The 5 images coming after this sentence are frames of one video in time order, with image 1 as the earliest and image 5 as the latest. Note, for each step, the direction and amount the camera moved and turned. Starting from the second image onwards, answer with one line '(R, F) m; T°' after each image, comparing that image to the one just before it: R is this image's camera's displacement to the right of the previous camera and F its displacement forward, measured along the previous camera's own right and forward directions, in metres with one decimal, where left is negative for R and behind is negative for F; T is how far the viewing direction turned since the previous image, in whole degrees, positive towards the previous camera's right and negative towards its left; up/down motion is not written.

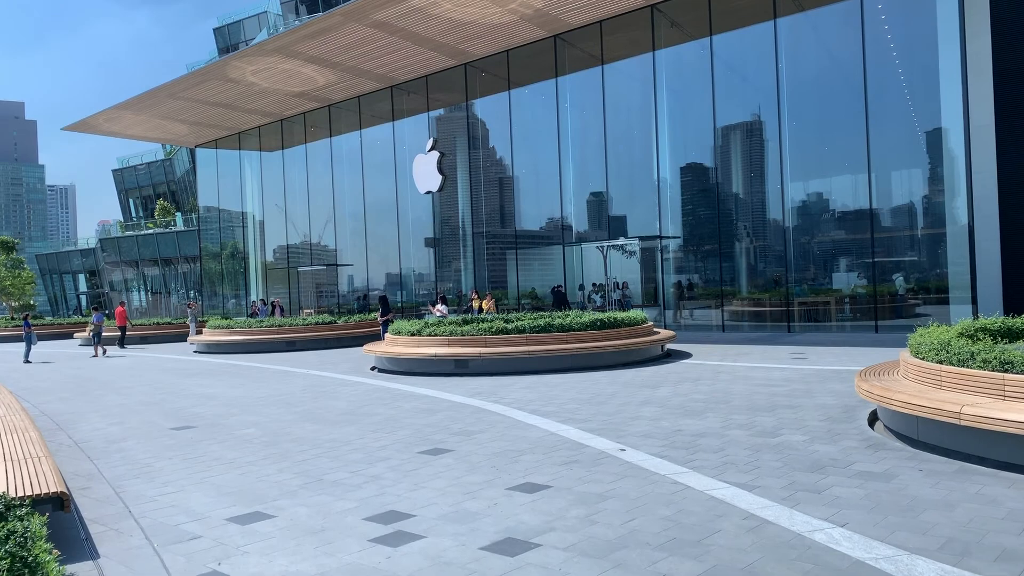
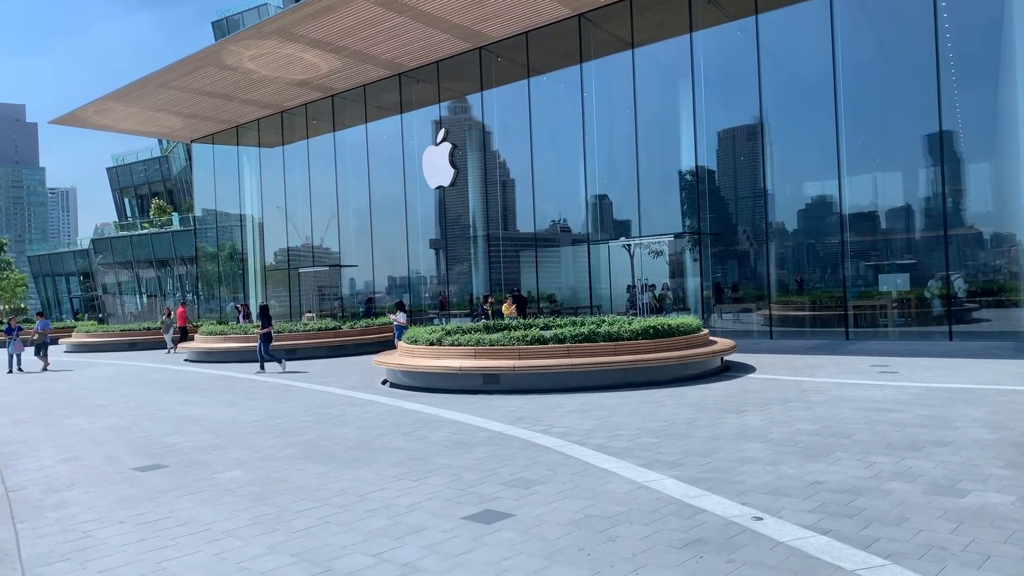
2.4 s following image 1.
(-0.6, +1.9) m; 0°
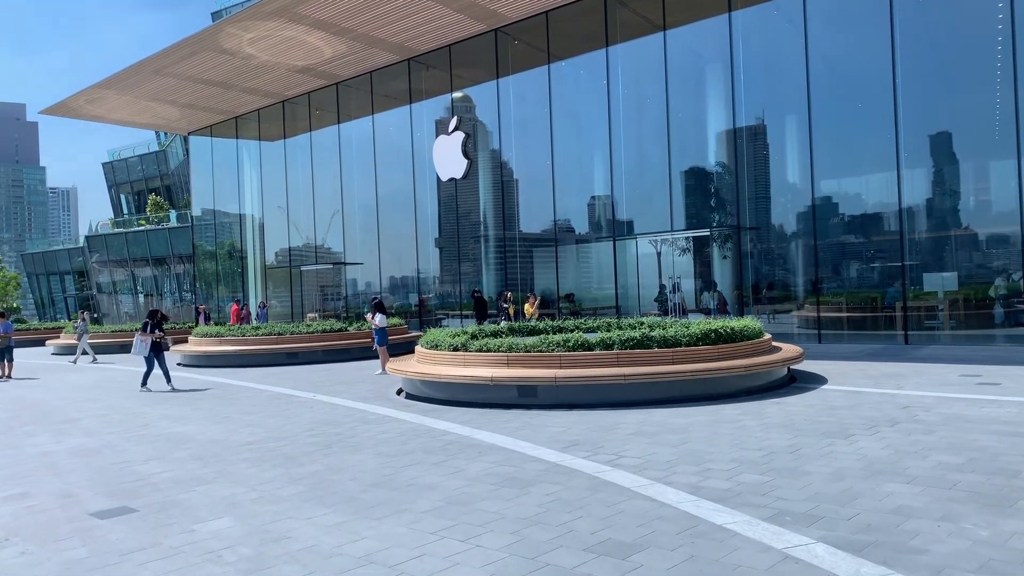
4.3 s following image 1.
(-0.5, +1.5) m; 0°
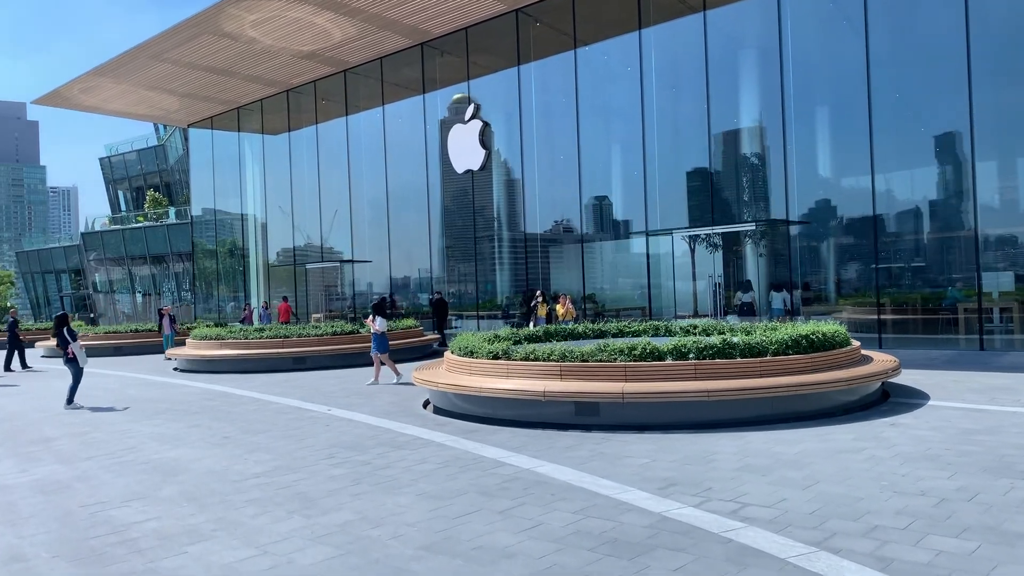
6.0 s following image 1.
(-0.6, +1.5) m; 0°
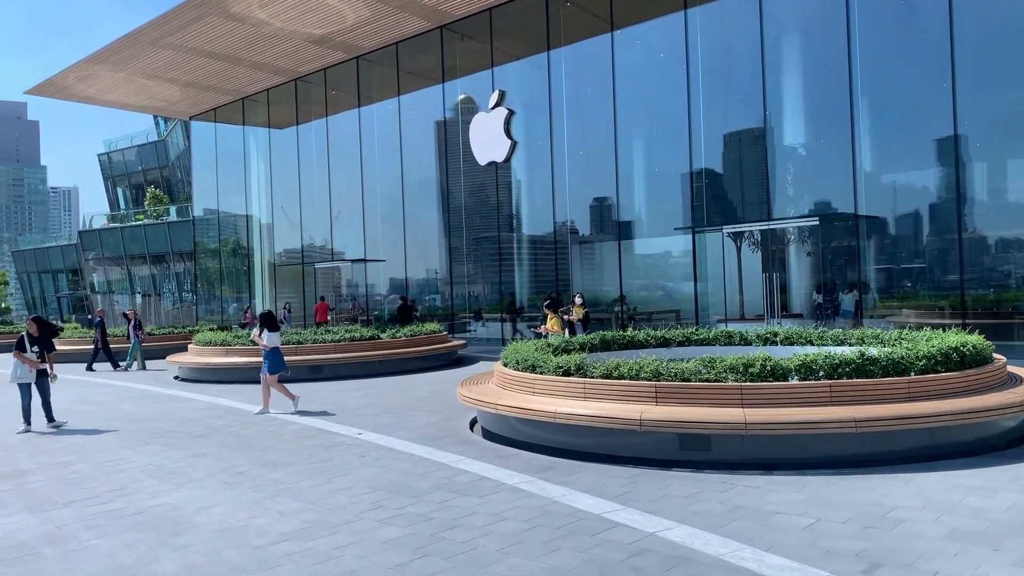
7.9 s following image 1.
(-0.7, +1.5) m; 0°
